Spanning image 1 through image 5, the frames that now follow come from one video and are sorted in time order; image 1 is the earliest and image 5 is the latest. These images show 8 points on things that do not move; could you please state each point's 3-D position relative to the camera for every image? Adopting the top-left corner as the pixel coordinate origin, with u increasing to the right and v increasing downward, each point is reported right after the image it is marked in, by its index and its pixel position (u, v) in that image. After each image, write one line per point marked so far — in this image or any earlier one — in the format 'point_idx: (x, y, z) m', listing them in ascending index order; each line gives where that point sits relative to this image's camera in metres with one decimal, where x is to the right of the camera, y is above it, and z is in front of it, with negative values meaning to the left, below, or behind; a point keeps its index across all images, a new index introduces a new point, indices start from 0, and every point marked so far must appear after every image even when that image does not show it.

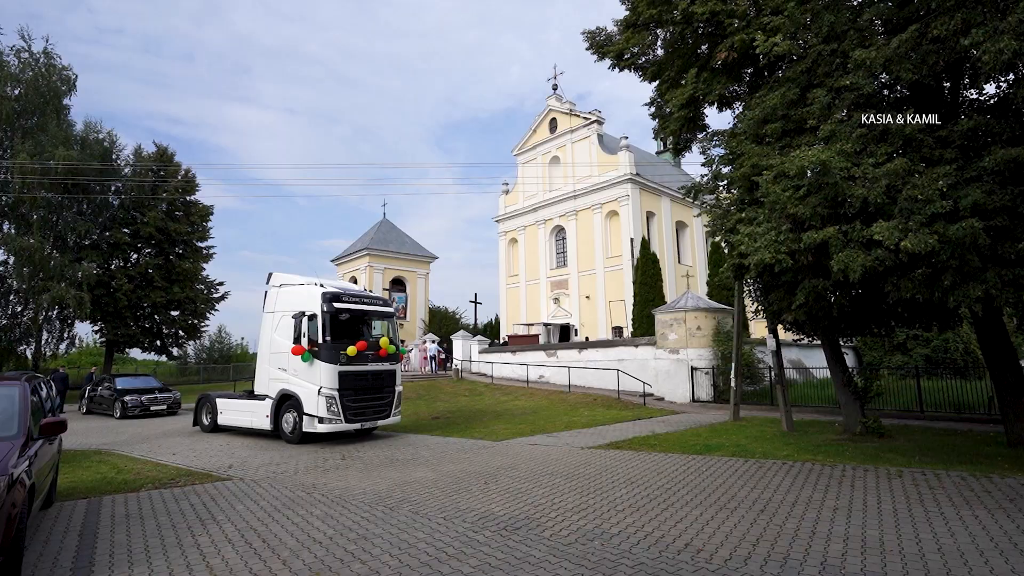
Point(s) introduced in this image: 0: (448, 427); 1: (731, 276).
0: (-1.6, -3.5, +14.9) m
1: (+4.1, +0.2, +11.2) m
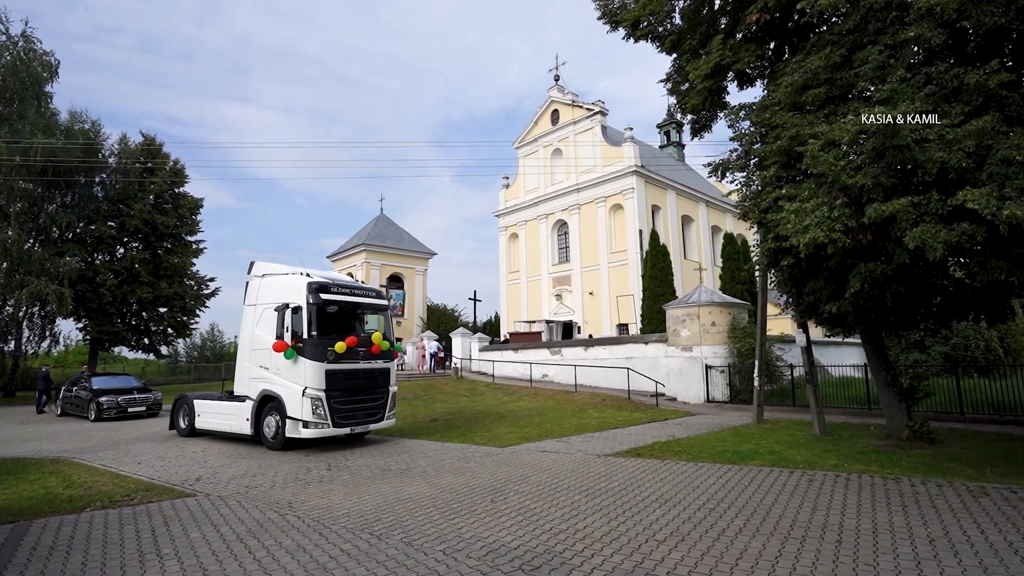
0: (-1.5, -3.3, +13.7) m
1: (+4.3, +0.4, +10.0) m
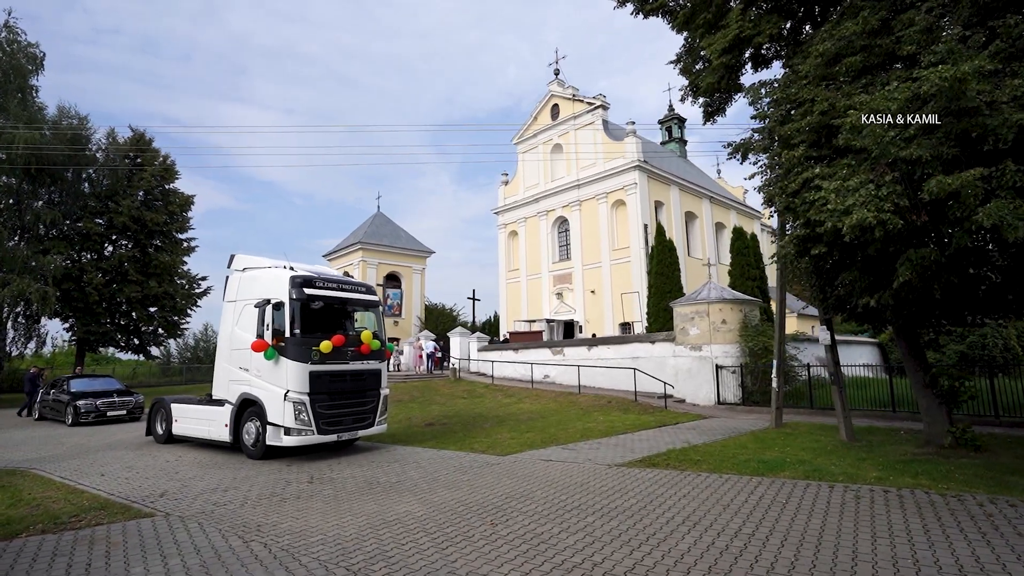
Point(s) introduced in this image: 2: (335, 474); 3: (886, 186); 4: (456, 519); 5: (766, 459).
0: (-1.5, -3.2, +12.7) m
1: (+4.3, +0.5, +9.1) m
2: (-2.6, -2.8, +8.9) m
3: (+4.1, +1.1, +6.4) m
4: (-0.6, -2.4, +6.3) m
5: (+4.0, -2.7, +9.3) m
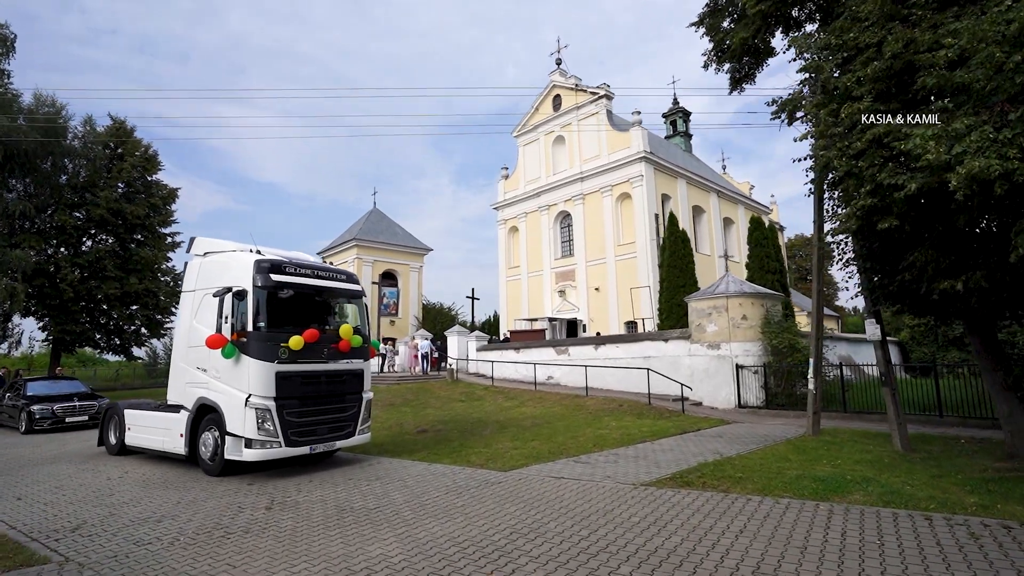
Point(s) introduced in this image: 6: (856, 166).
0: (-1.4, -3.0, +11.2) m
1: (+4.3, +0.8, +7.6) m
2: (-2.6, -2.6, +7.3) m
3: (+4.1, +1.3, +4.9) m
4: (-0.5, -2.2, +4.7) m
5: (+4.0, -2.4, +7.8) m
6: (+4.1, +1.5, +7.1) m
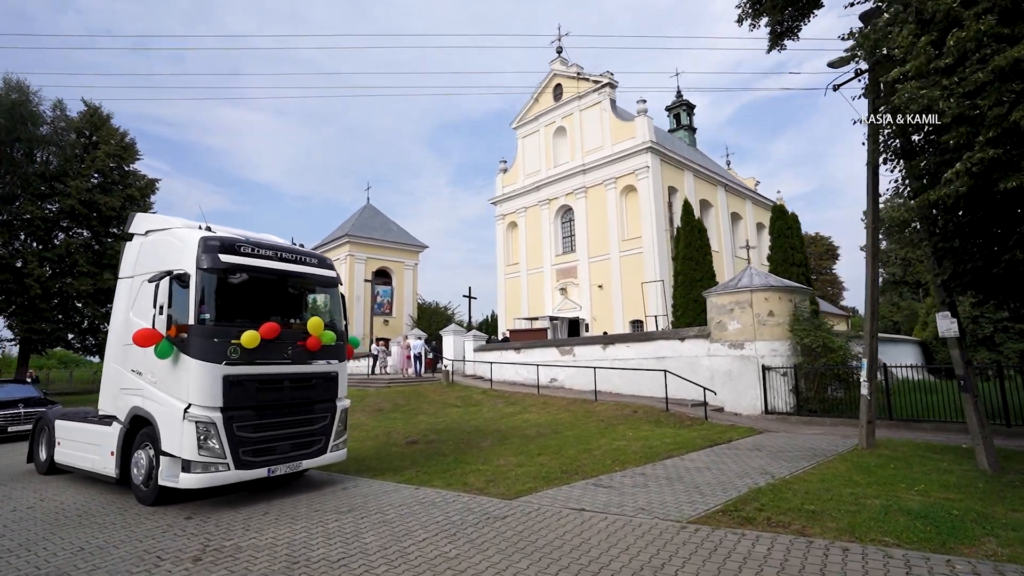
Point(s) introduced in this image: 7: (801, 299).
0: (-1.3, -2.8, +9.5) m
1: (+4.4, +1.0, +5.9) m
2: (-2.5, -2.4, +5.6) m
3: (+4.2, +1.5, +3.2) m
4: (-0.4, -2.0, +3.1) m
5: (+4.1, -2.2, +6.1) m
6: (+4.2, +1.7, +5.4) m
7: (+7.6, -0.3, +15.7) m
